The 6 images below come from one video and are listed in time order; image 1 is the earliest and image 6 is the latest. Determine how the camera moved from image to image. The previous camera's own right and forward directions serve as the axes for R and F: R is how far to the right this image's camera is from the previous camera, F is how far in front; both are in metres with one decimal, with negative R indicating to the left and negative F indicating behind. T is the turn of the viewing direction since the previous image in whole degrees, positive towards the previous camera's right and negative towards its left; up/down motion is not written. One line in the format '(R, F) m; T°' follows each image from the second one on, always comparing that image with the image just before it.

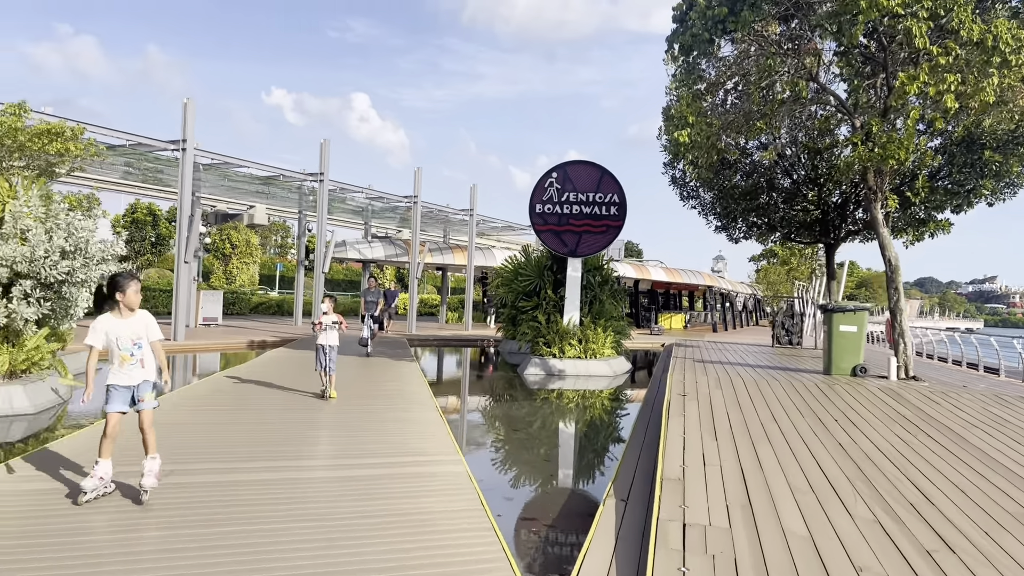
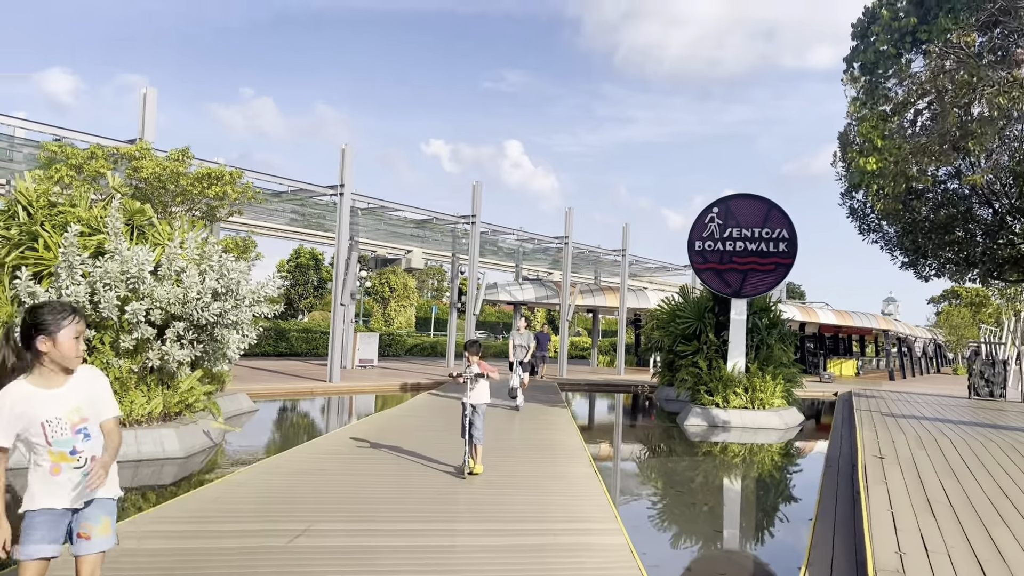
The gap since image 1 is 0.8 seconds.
(-0.1, +0.7) m; -10°
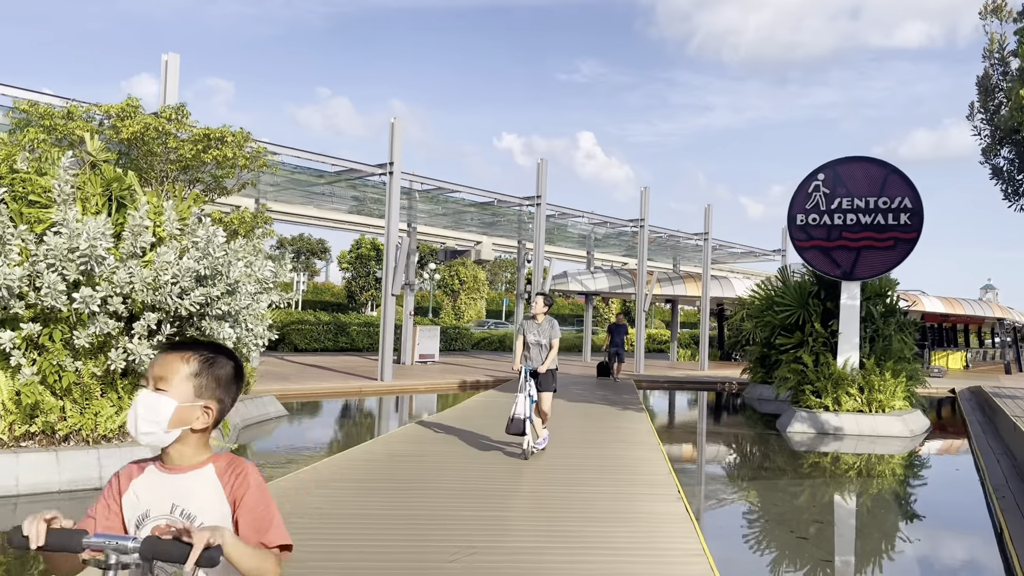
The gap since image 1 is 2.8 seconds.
(+0.1, +1.9) m; -5°
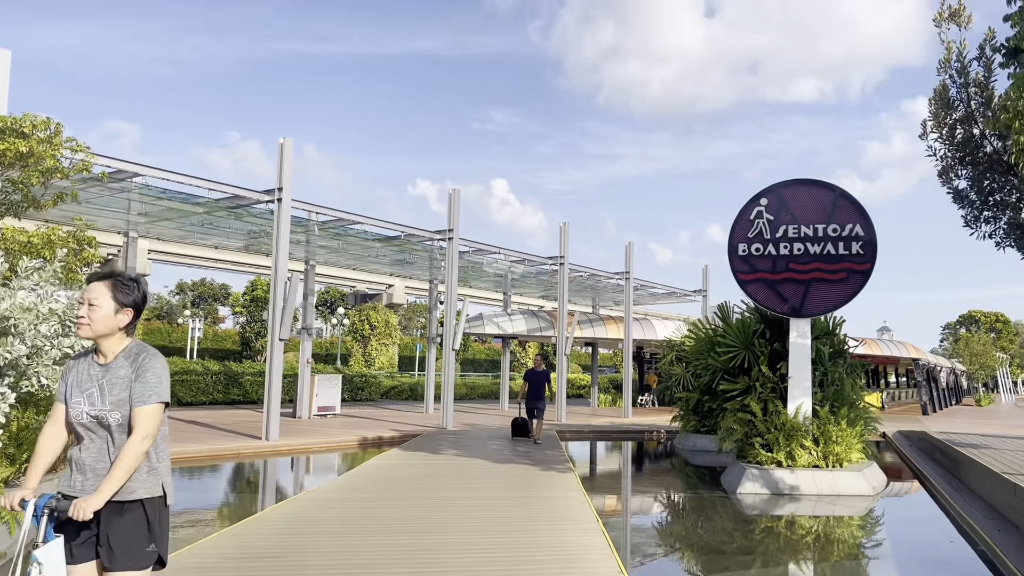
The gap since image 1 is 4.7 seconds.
(+0.1, +1.8) m; +6°
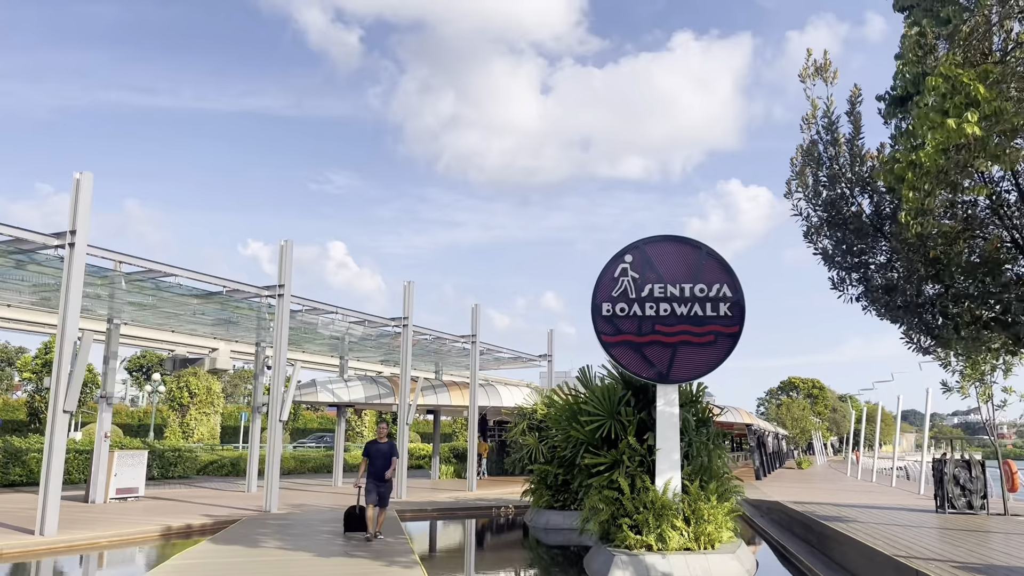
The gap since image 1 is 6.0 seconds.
(0.0, +1.3) m; +11°
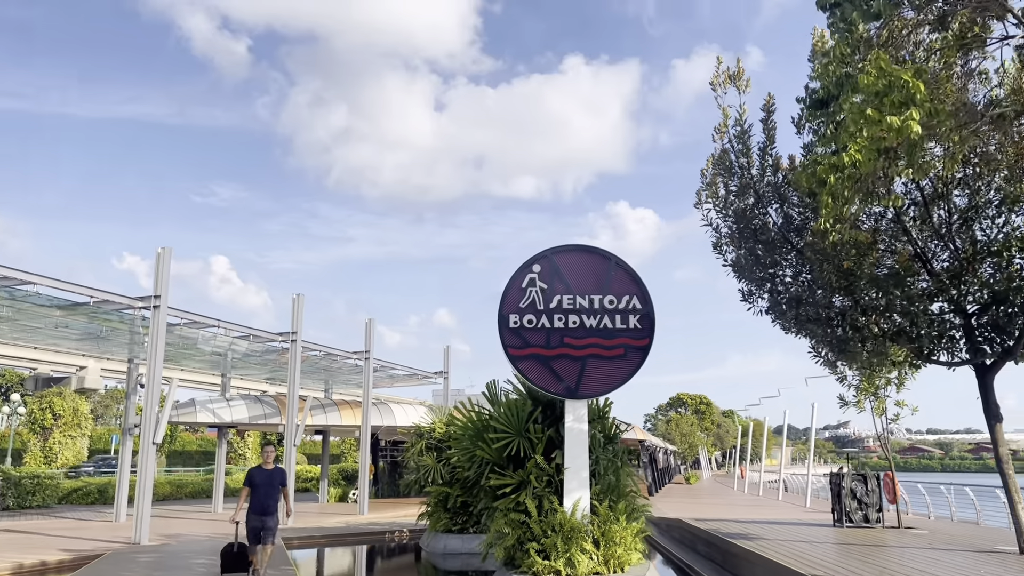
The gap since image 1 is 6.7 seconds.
(-0.1, +0.6) m; +7°
